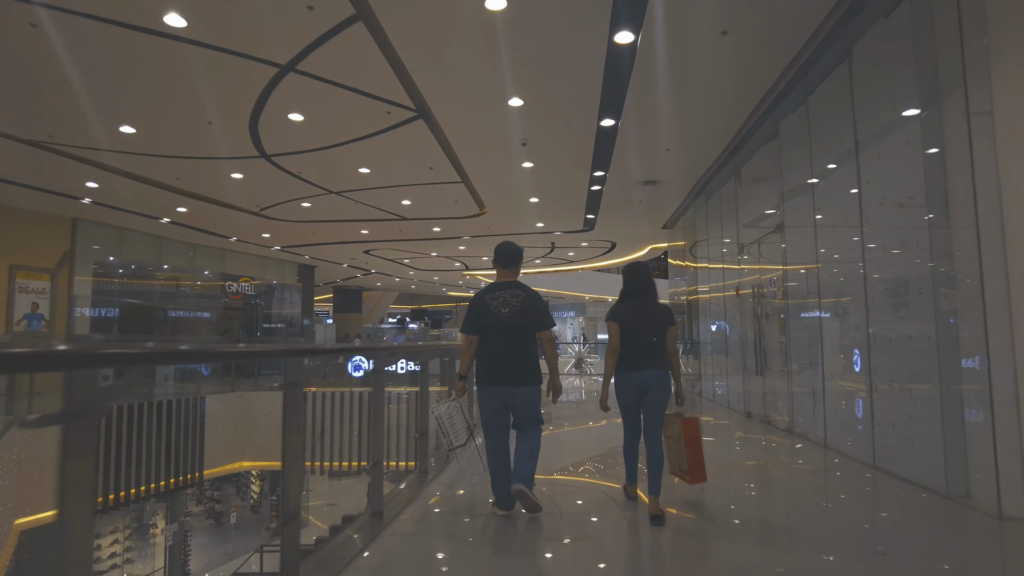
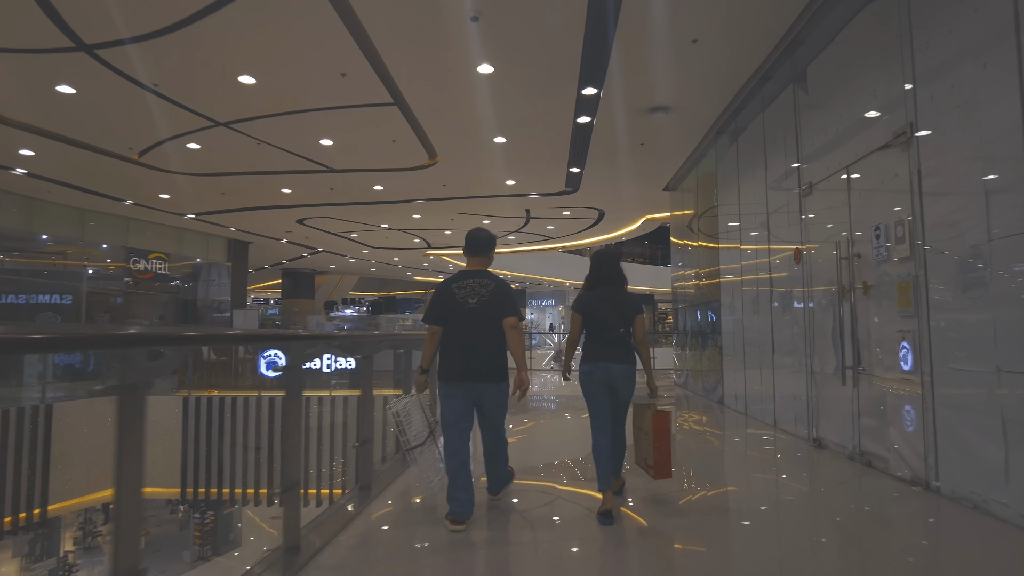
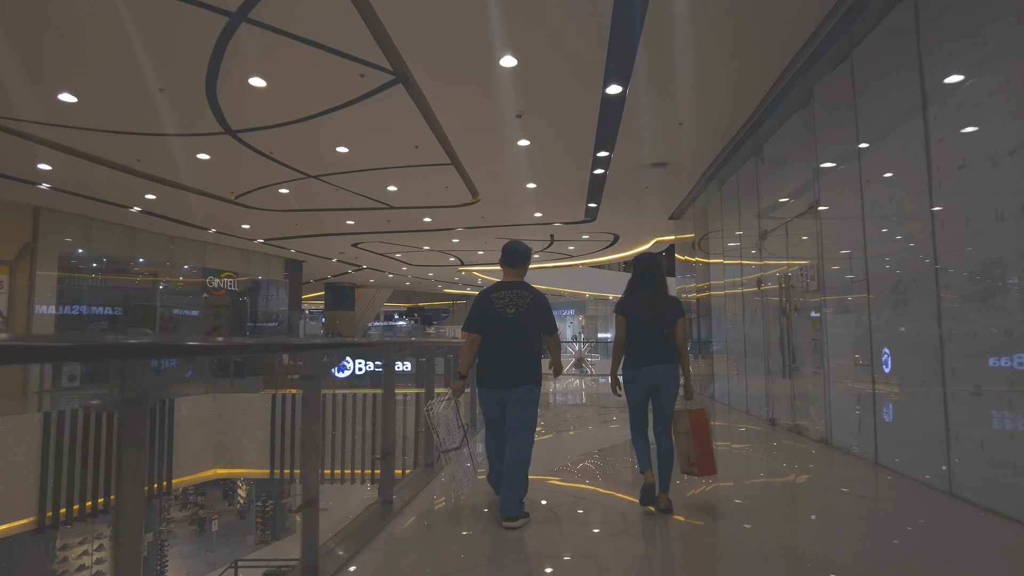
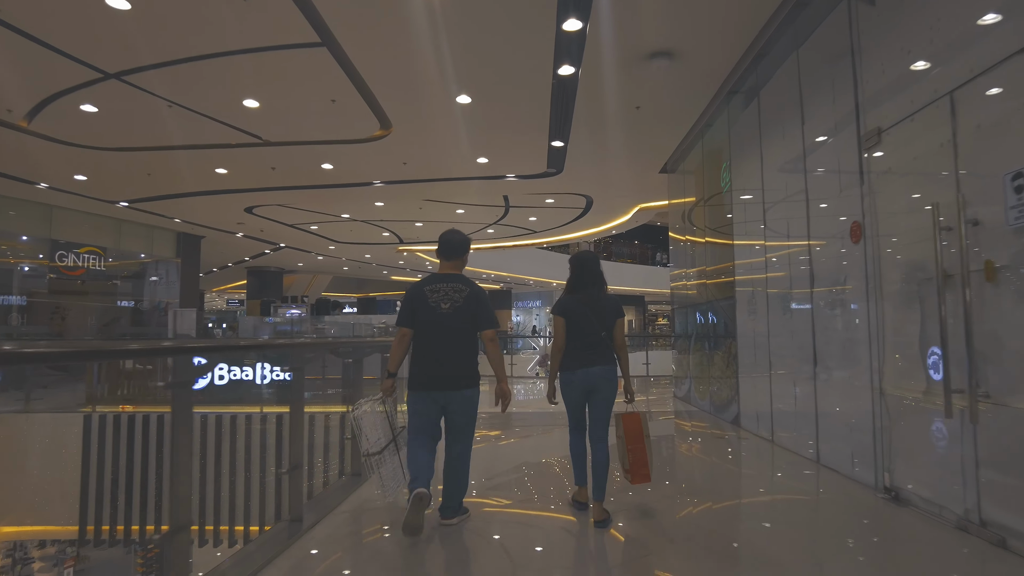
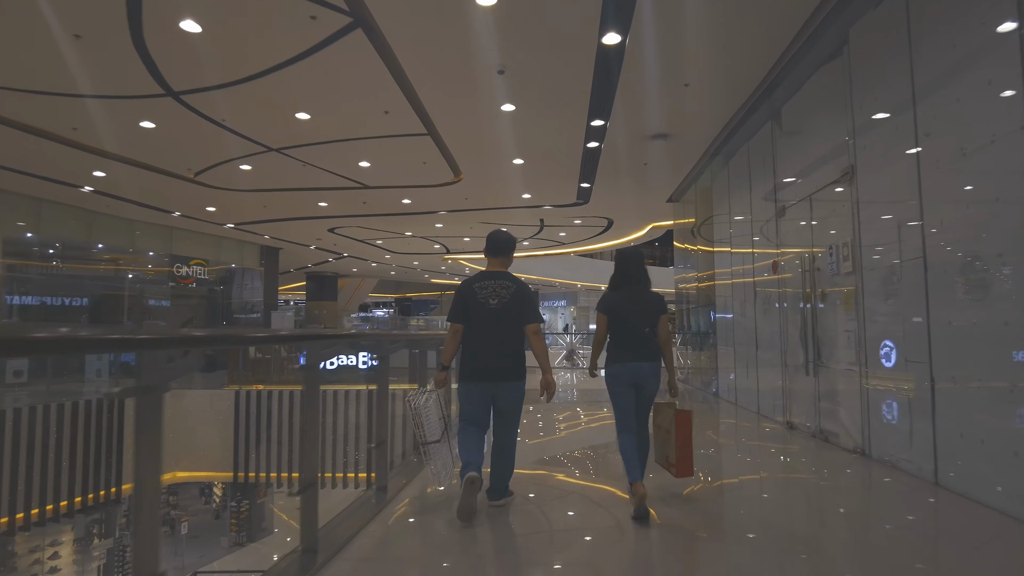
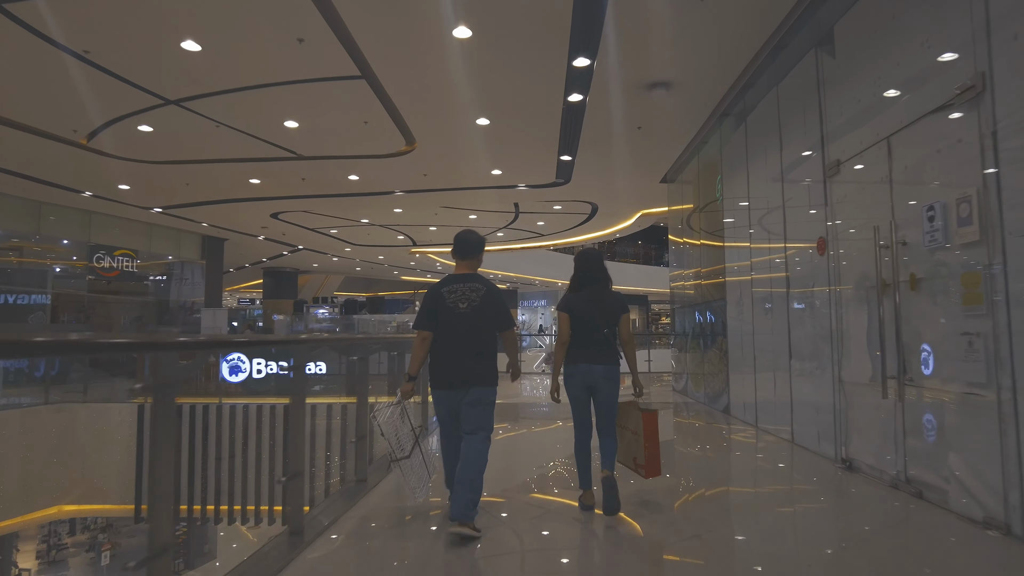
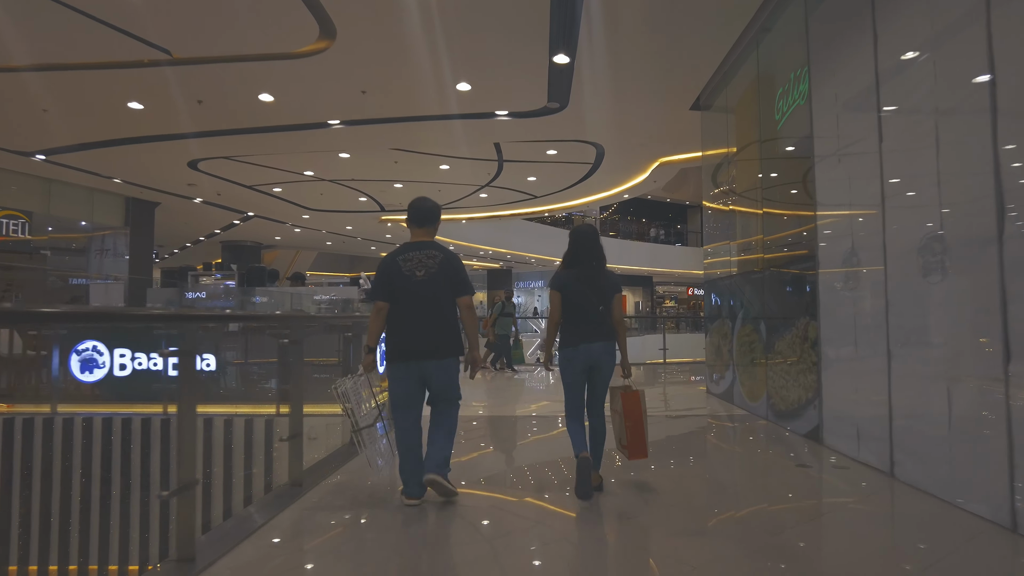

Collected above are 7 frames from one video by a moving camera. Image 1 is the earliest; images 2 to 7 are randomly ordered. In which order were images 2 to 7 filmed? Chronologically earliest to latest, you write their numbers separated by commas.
3, 5, 2, 6, 4, 7
